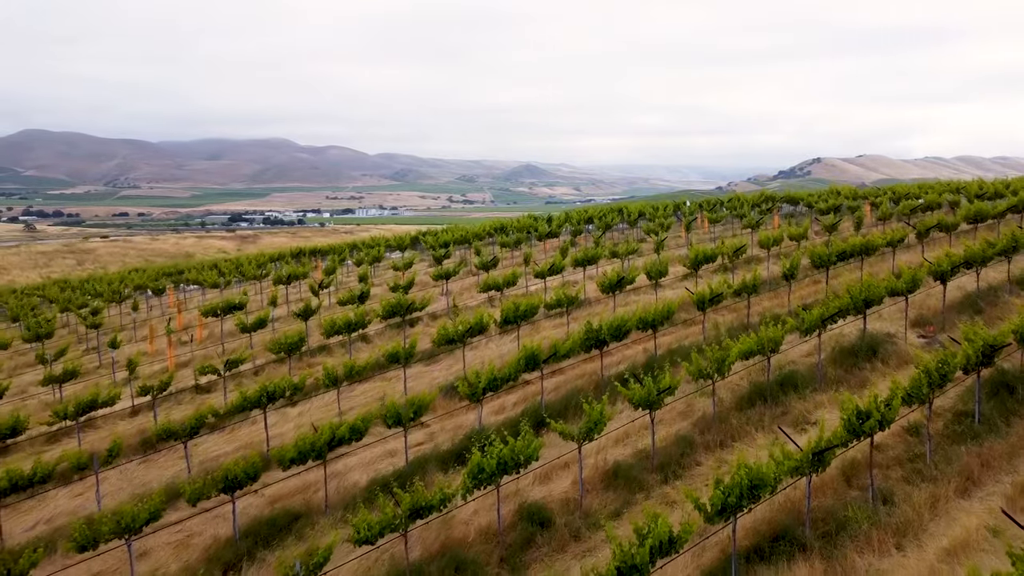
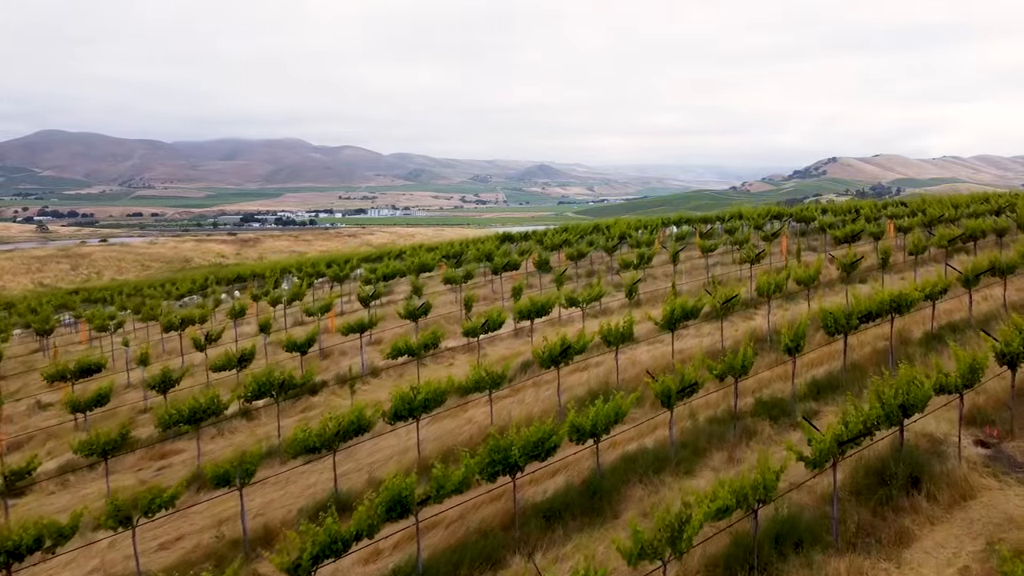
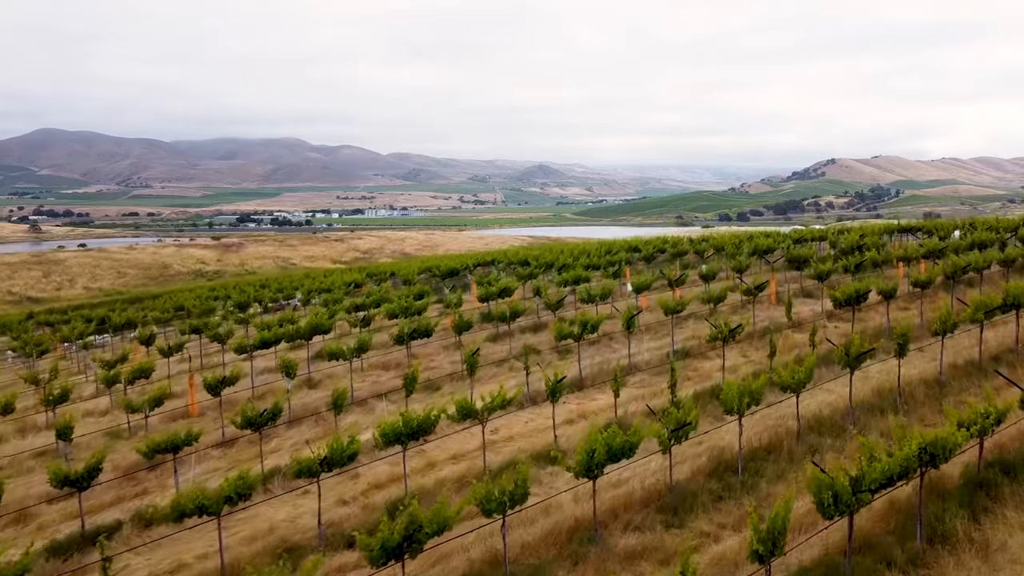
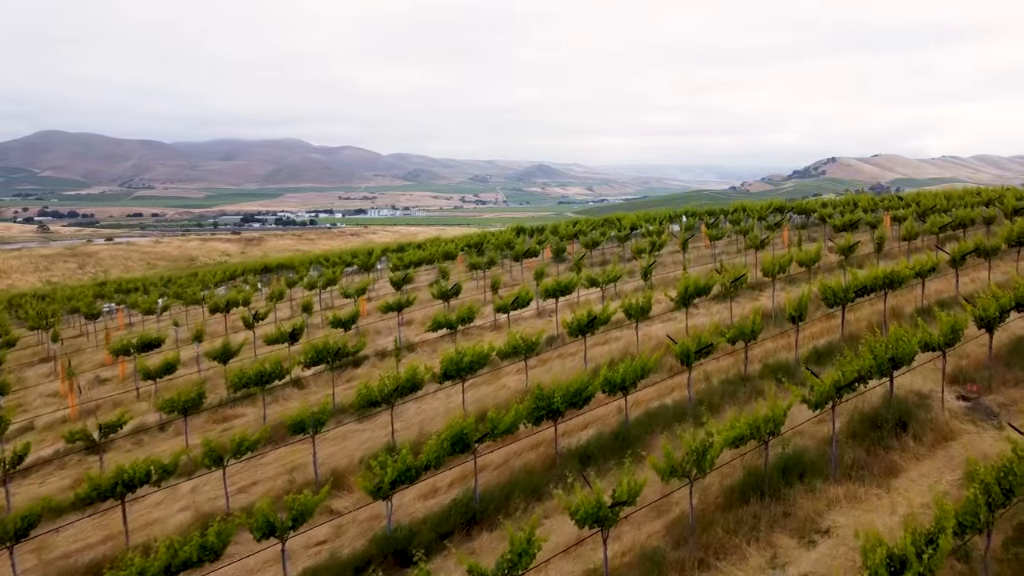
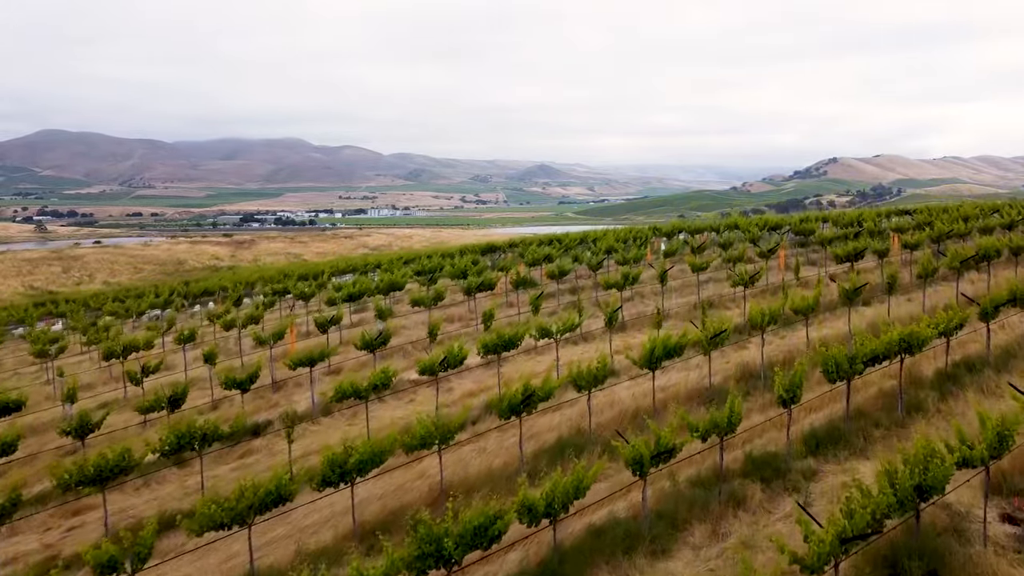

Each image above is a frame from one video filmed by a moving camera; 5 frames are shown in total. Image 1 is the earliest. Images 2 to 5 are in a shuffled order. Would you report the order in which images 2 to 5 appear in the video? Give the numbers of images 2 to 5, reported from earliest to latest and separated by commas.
4, 2, 5, 3
